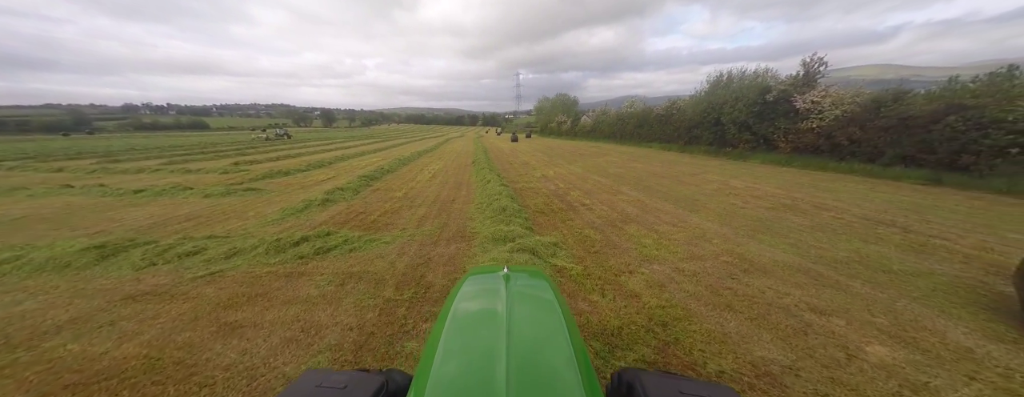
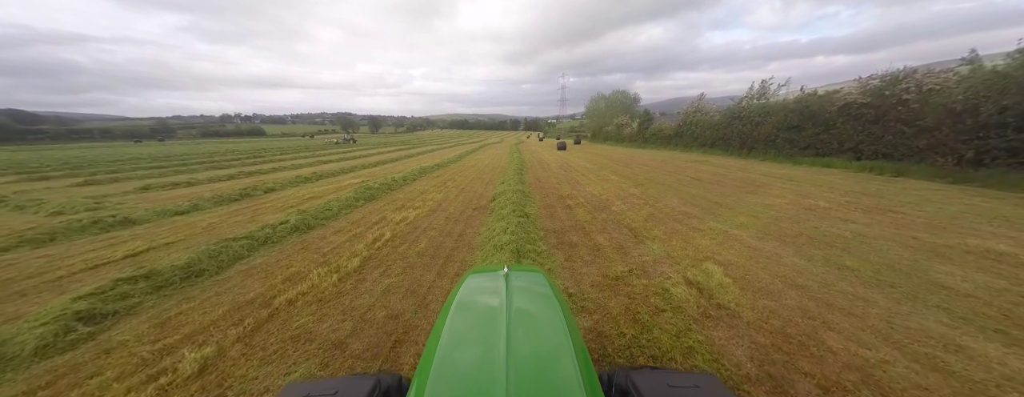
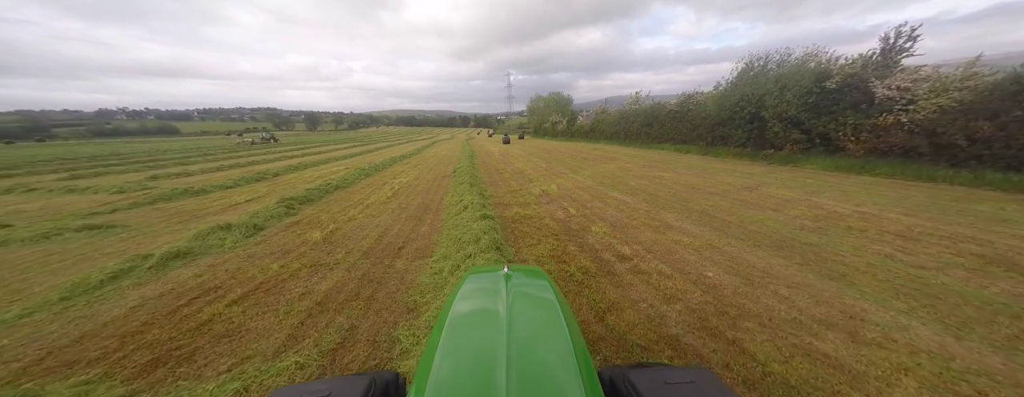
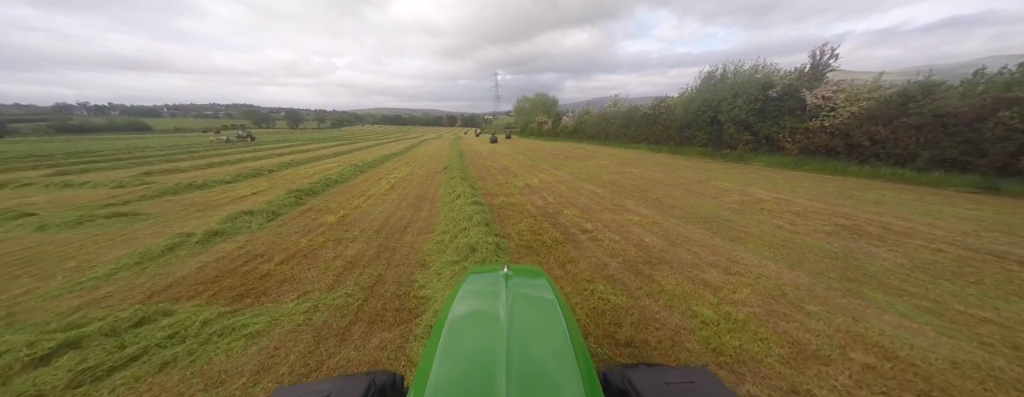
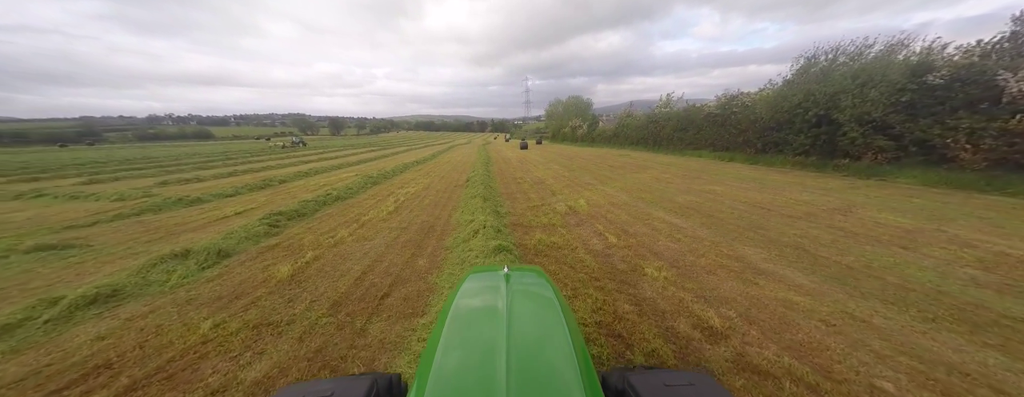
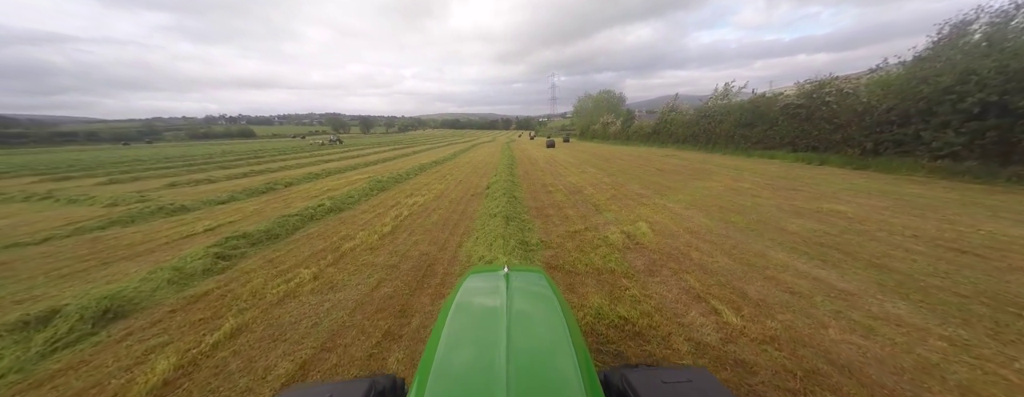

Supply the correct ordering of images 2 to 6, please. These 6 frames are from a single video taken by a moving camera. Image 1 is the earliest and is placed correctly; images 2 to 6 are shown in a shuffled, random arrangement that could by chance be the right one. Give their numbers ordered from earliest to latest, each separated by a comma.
4, 3, 5, 6, 2
